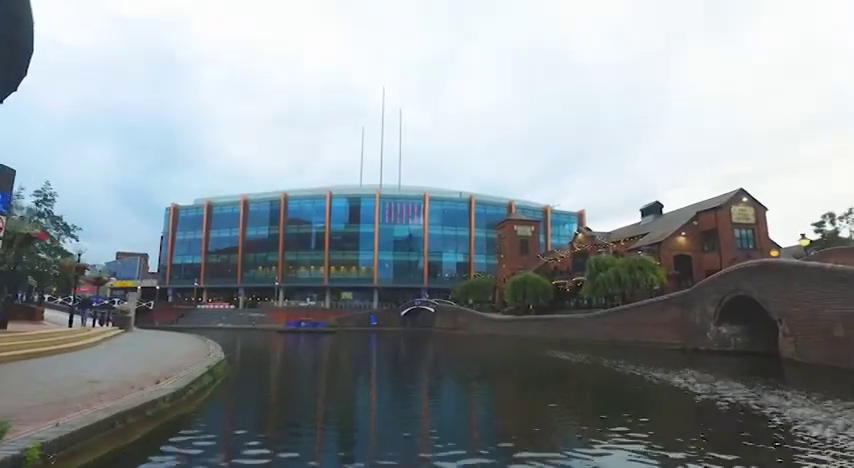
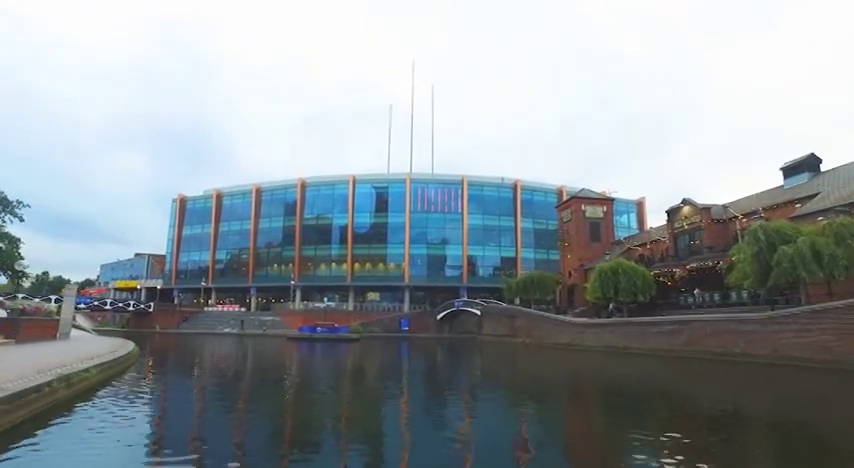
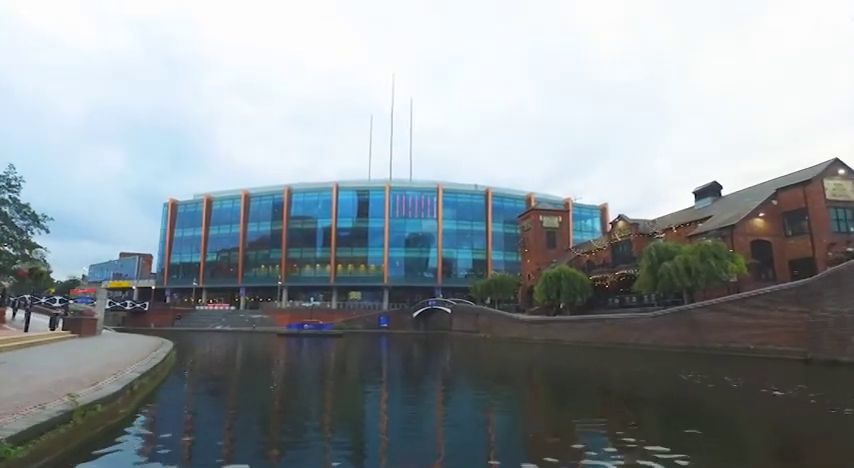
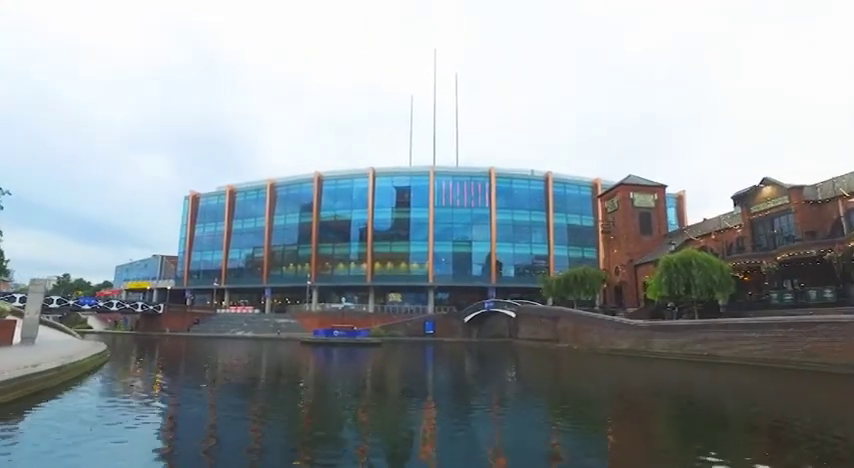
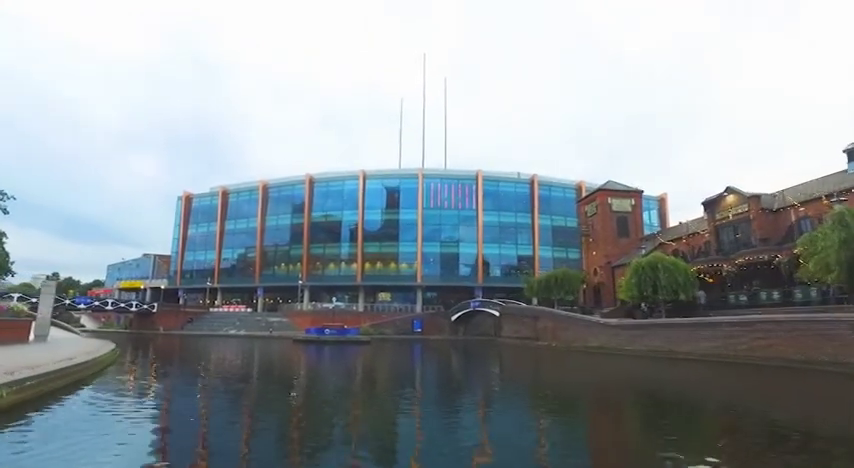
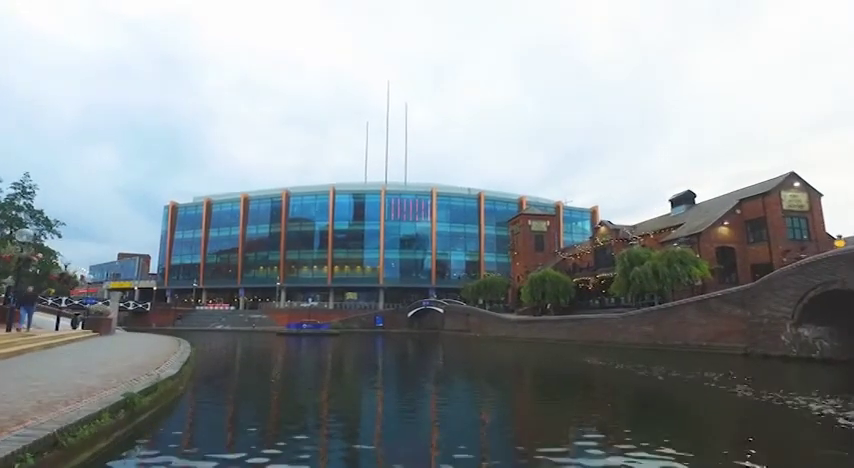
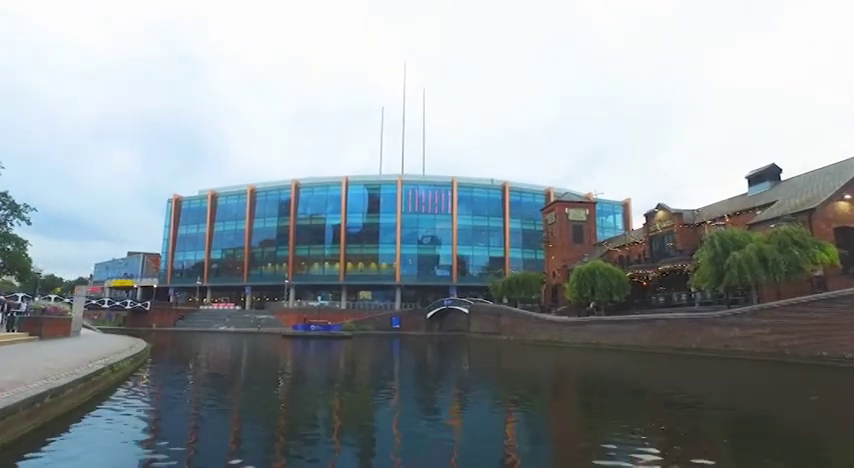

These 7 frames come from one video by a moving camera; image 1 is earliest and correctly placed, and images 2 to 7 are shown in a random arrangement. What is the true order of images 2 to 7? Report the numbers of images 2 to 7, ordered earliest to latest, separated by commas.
6, 3, 7, 2, 5, 4
